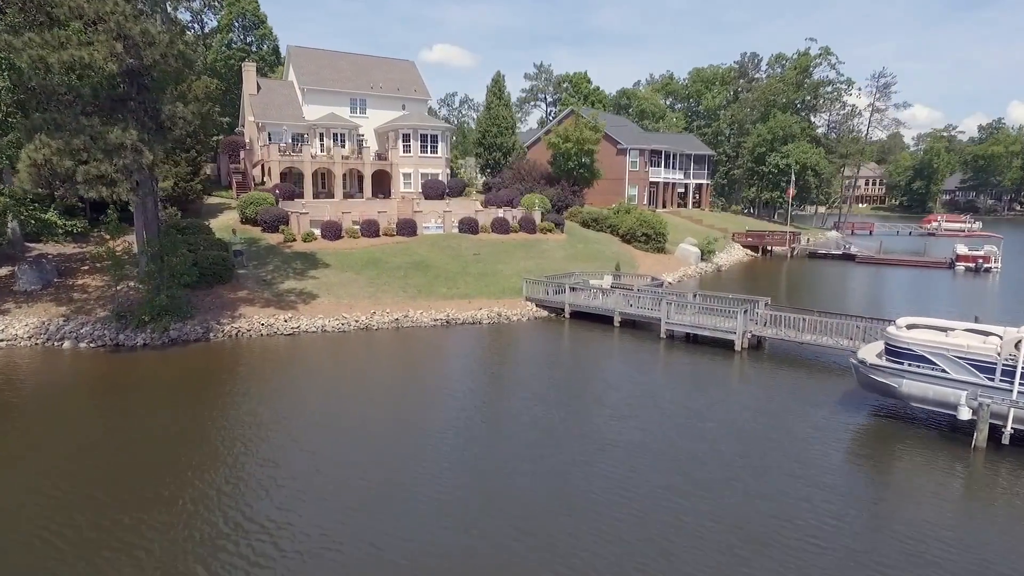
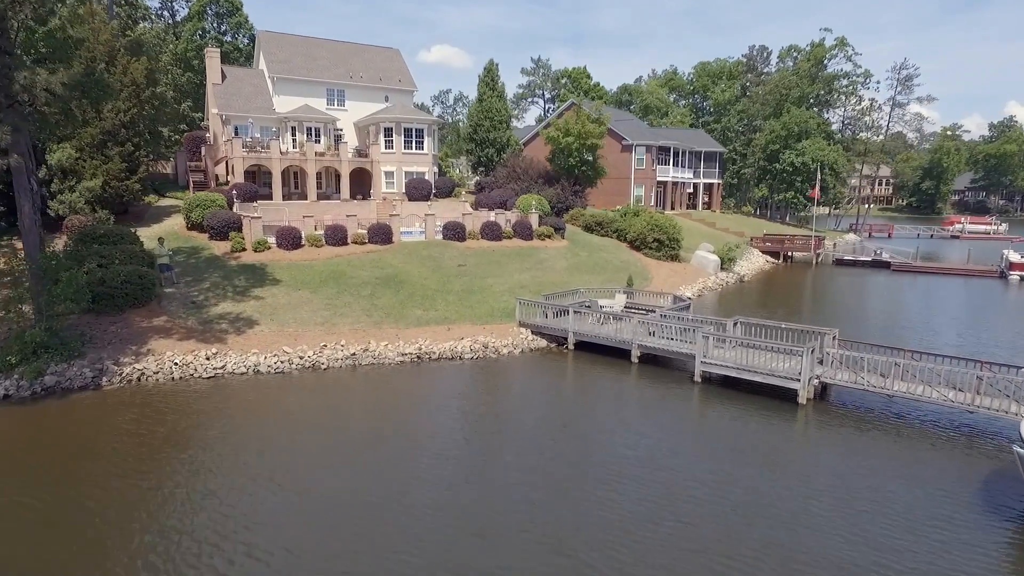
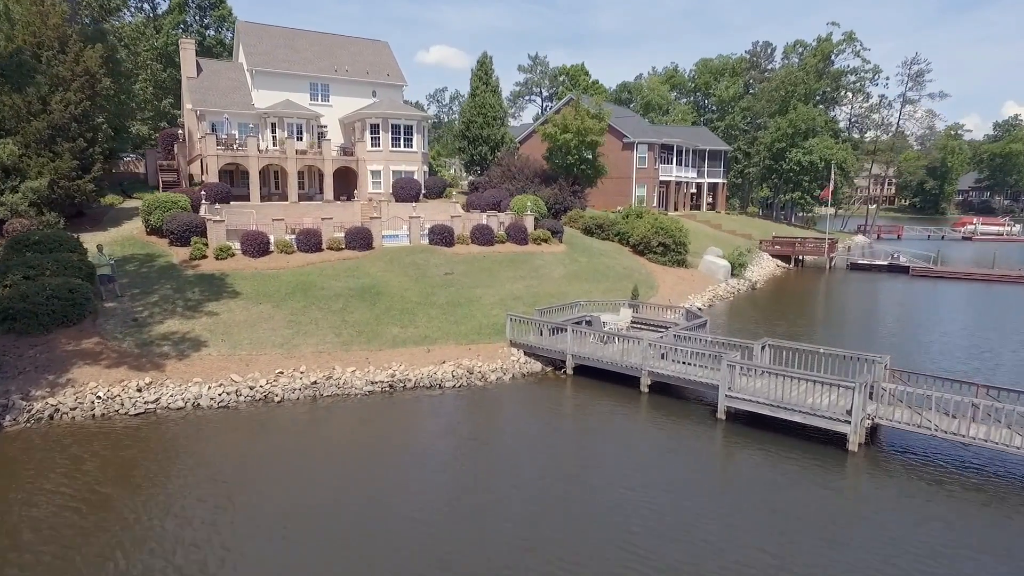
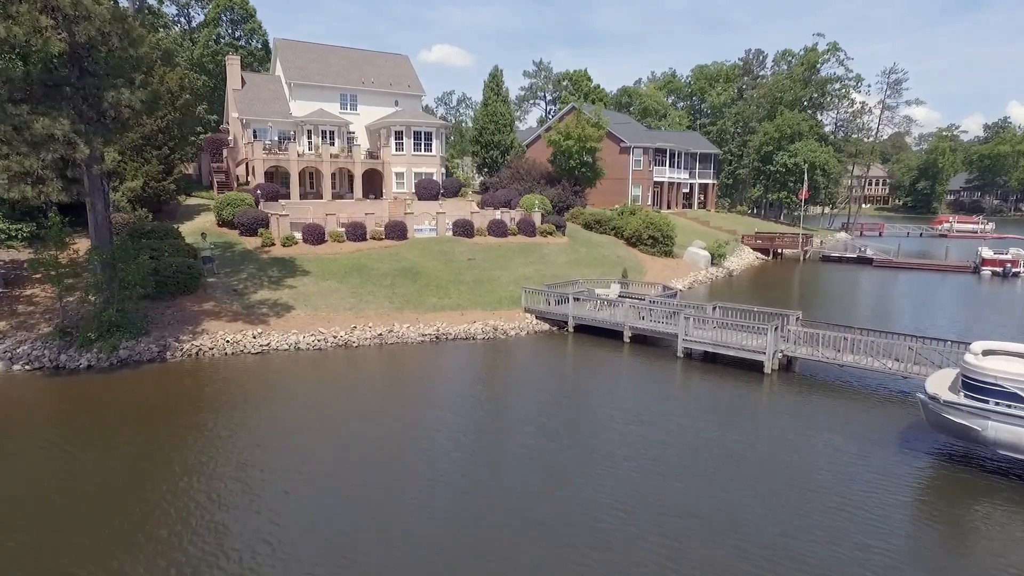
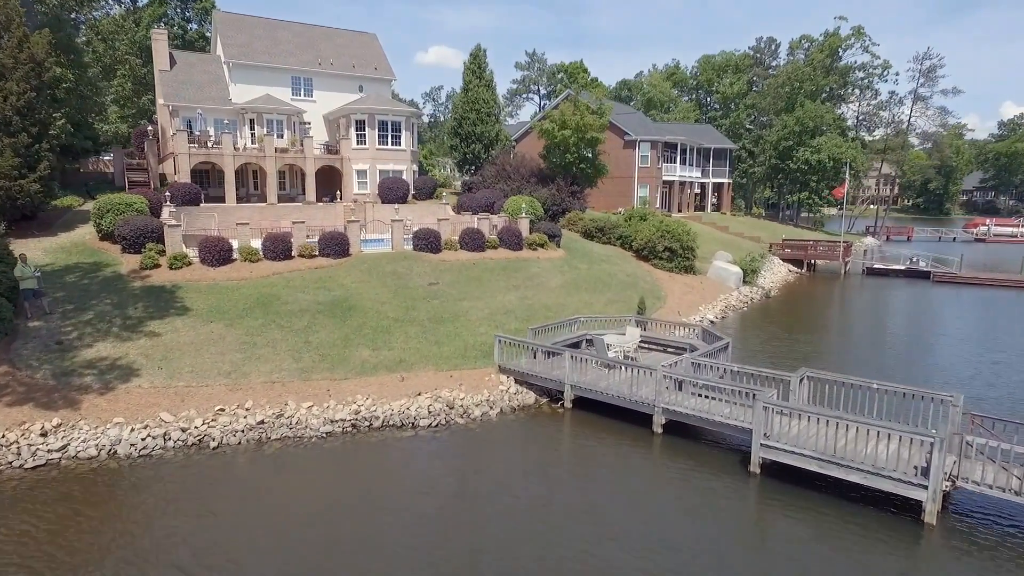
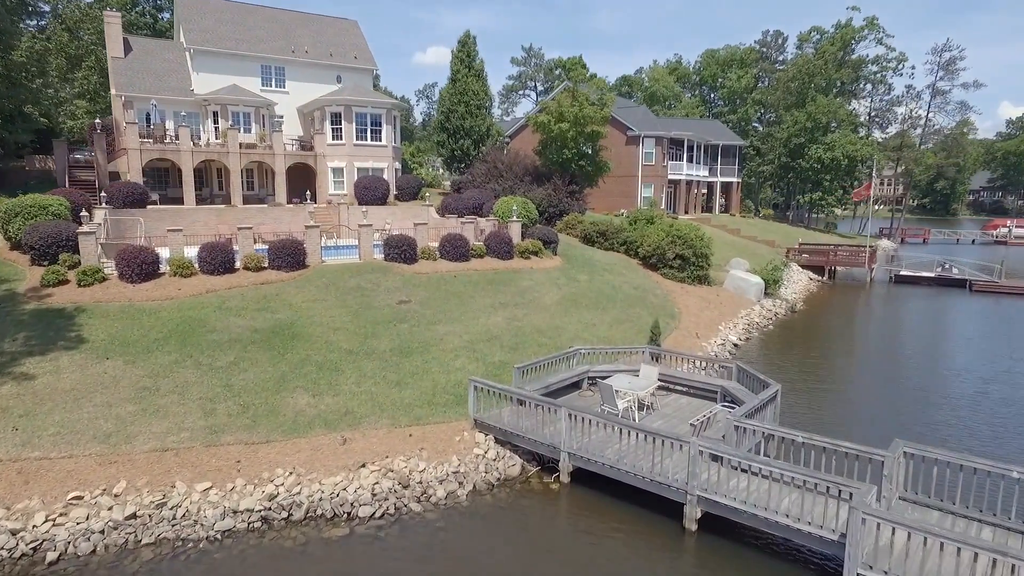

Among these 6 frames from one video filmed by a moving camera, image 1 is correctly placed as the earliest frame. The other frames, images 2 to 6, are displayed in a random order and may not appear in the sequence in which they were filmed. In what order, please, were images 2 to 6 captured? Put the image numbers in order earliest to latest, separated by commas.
4, 2, 3, 5, 6
